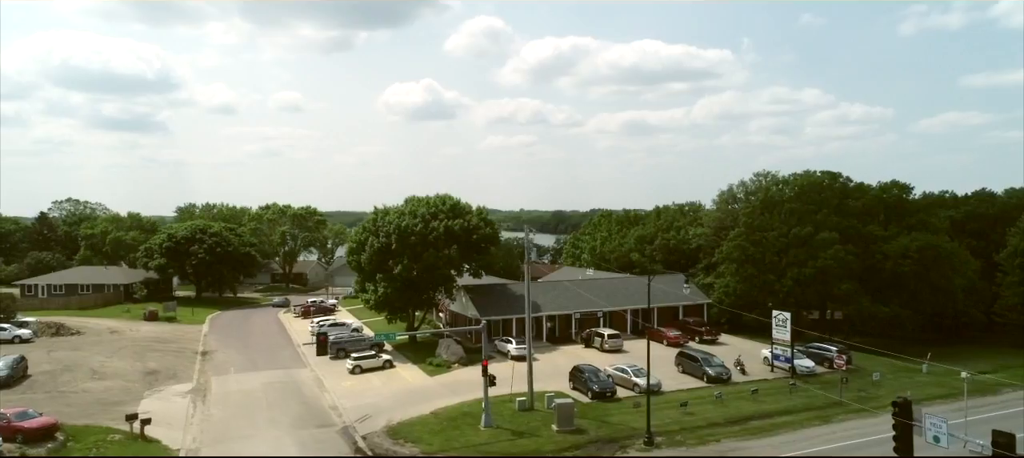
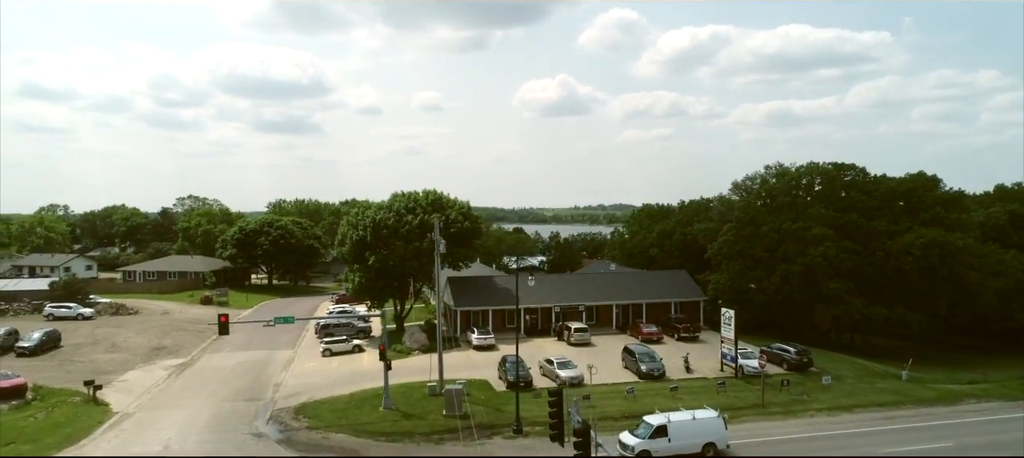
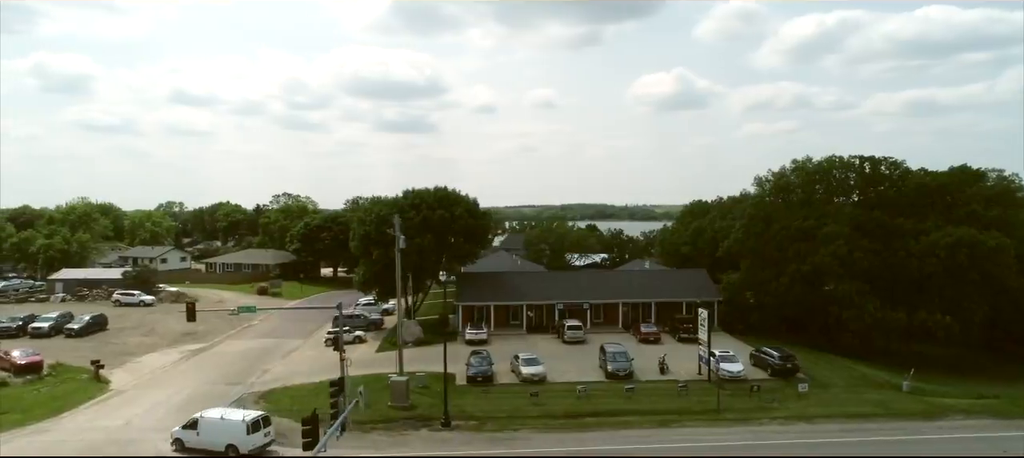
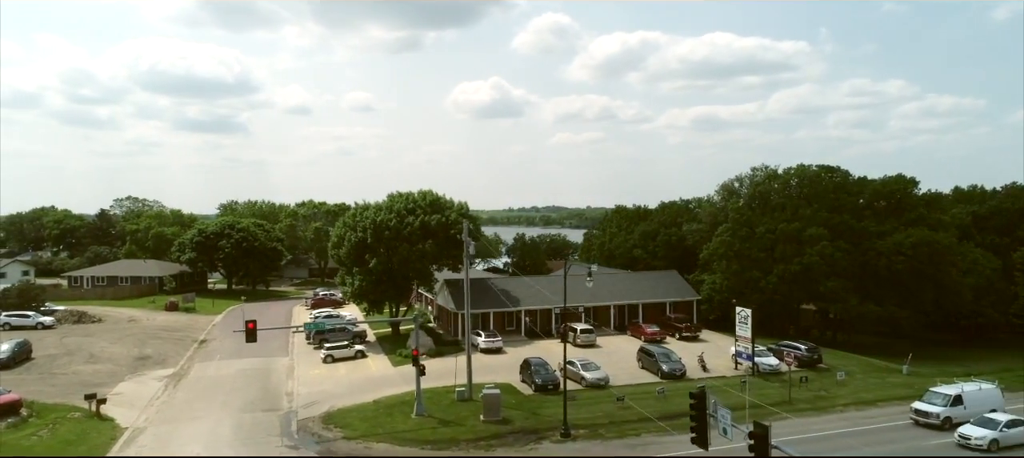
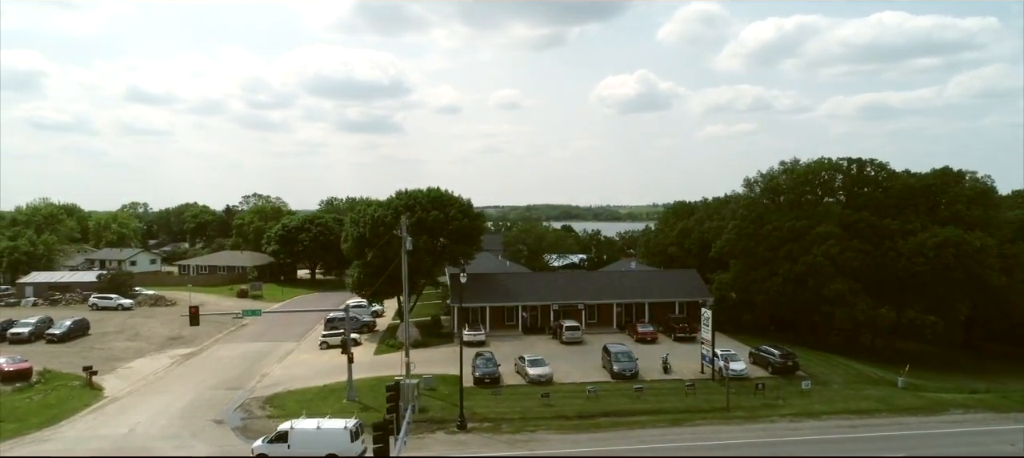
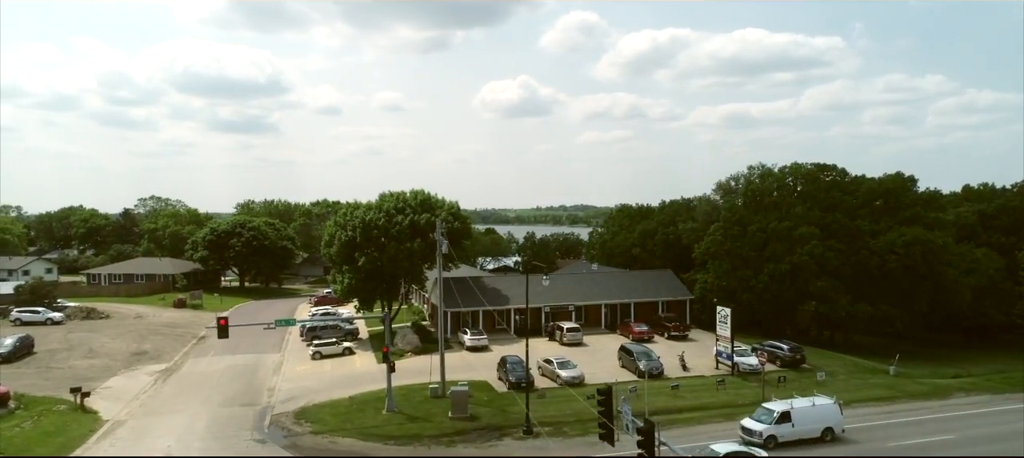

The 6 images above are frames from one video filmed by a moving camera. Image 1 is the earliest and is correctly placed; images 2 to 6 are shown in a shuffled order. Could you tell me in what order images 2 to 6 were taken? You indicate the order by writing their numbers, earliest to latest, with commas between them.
4, 6, 2, 5, 3
